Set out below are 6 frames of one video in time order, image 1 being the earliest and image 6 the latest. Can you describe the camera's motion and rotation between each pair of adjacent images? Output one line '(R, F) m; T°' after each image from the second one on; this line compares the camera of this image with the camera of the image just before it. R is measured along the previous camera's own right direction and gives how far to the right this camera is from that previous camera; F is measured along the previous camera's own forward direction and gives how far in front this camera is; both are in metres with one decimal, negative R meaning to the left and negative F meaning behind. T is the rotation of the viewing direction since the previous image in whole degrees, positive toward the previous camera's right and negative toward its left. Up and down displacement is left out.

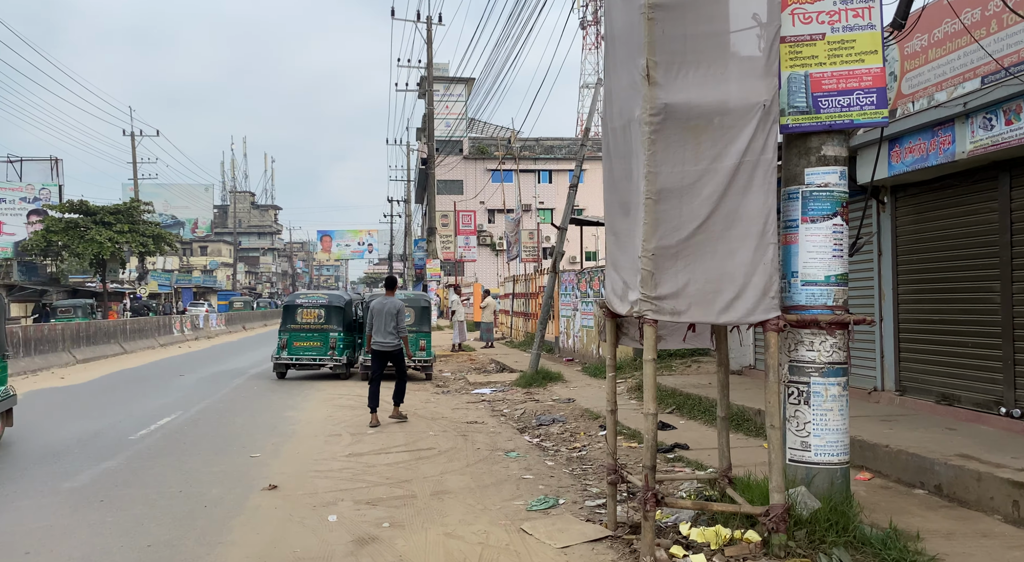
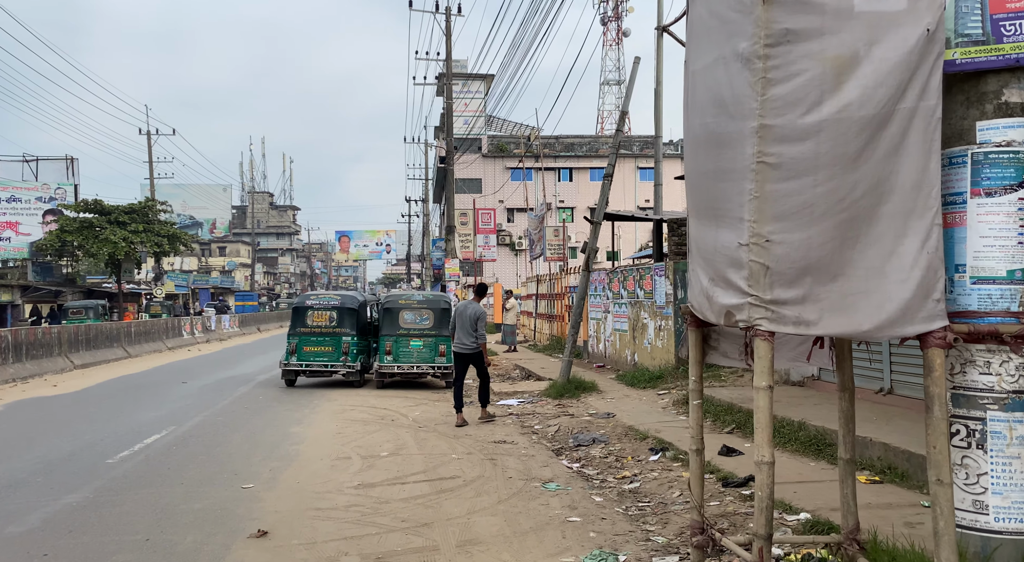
(-0.2, +1.4) m; -1°
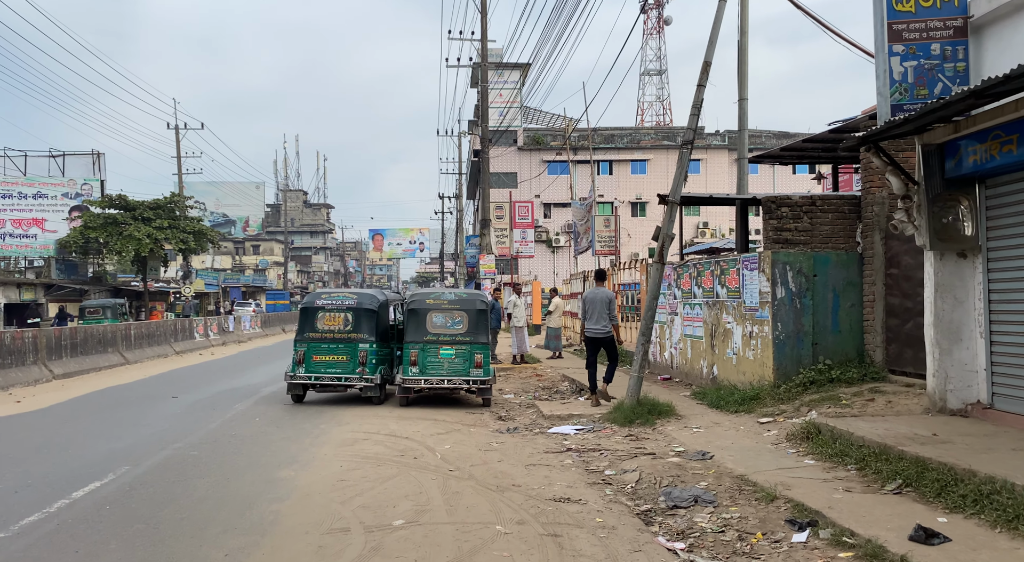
(-0.3, +2.8) m; -2°
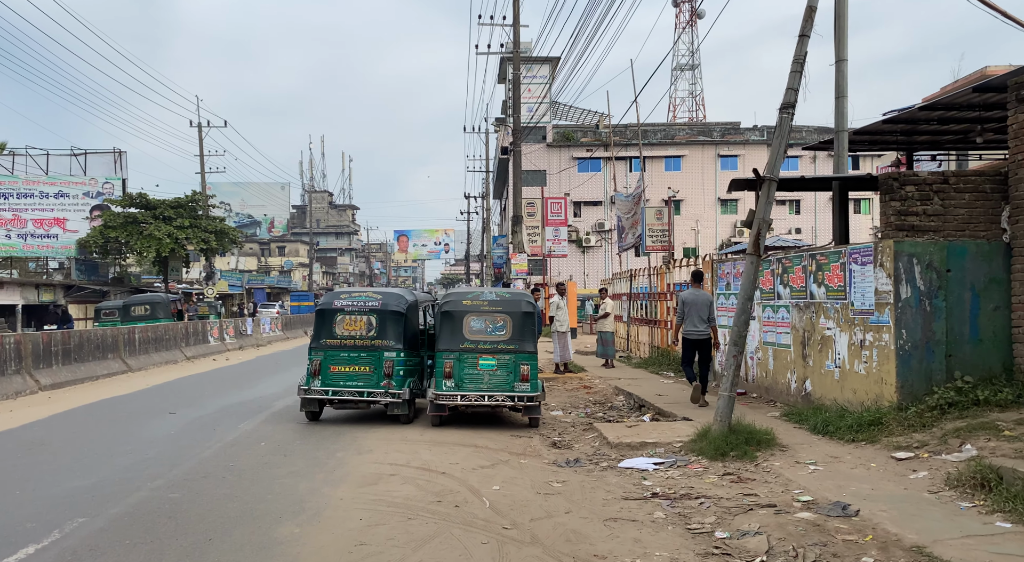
(-0.4, +2.0) m; -2°
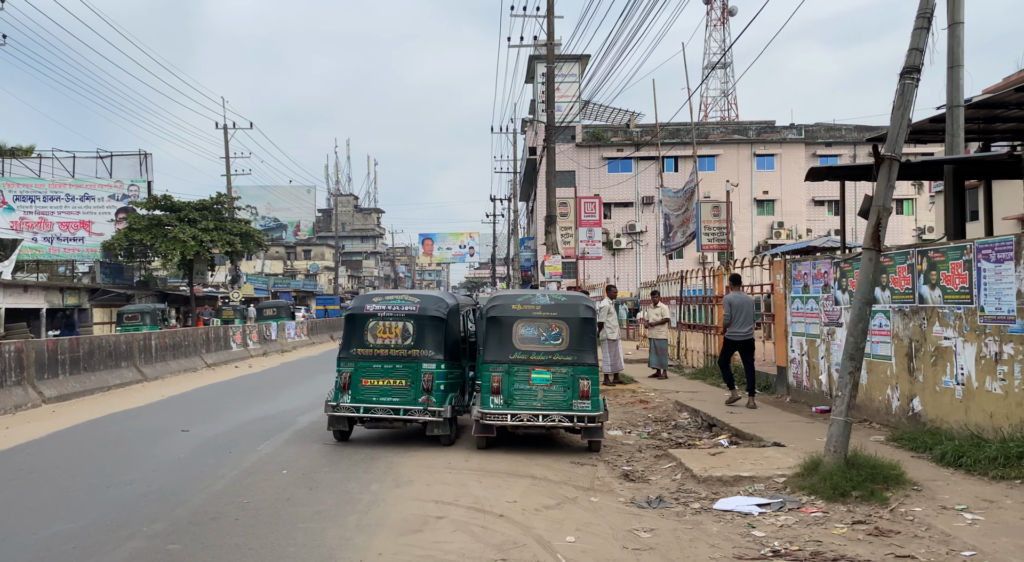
(-0.4, +1.4) m; -2°
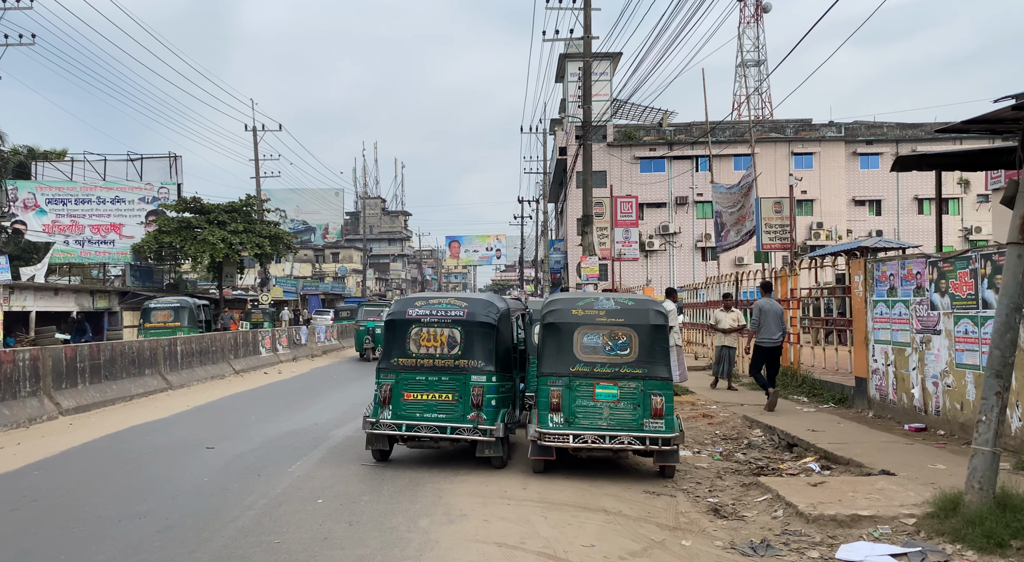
(-0.4, +1.1) m; -2°
